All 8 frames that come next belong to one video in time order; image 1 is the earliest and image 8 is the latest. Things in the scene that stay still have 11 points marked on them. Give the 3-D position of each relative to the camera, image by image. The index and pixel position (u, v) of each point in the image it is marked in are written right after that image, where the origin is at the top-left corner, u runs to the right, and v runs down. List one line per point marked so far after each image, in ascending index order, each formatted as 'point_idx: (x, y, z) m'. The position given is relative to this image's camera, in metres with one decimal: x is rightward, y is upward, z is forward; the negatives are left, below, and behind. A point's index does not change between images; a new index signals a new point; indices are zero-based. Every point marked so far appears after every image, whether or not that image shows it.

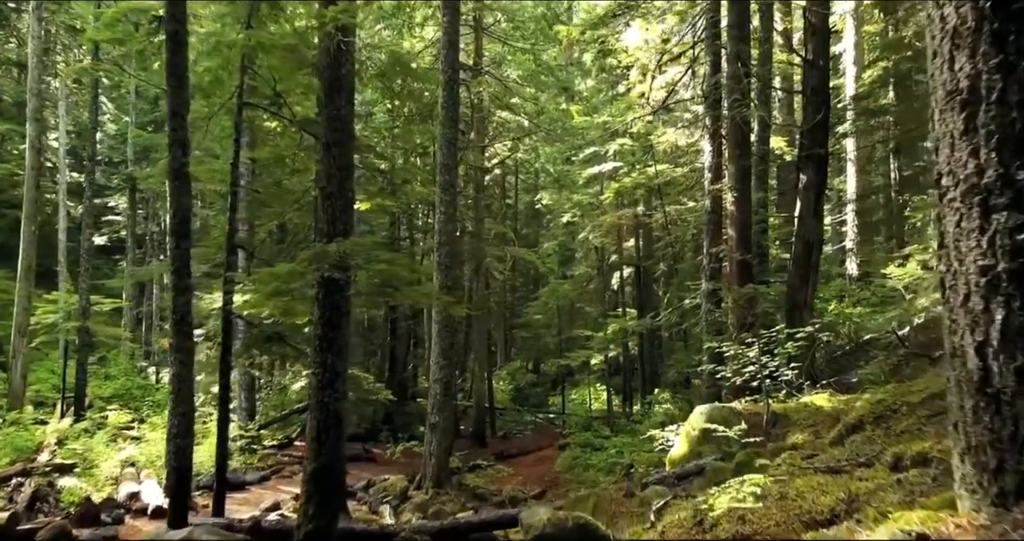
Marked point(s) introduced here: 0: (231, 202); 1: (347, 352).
0: (-3.7, +0.9, +9.5) m
1: (-1.6, -0.8, +7.2) m
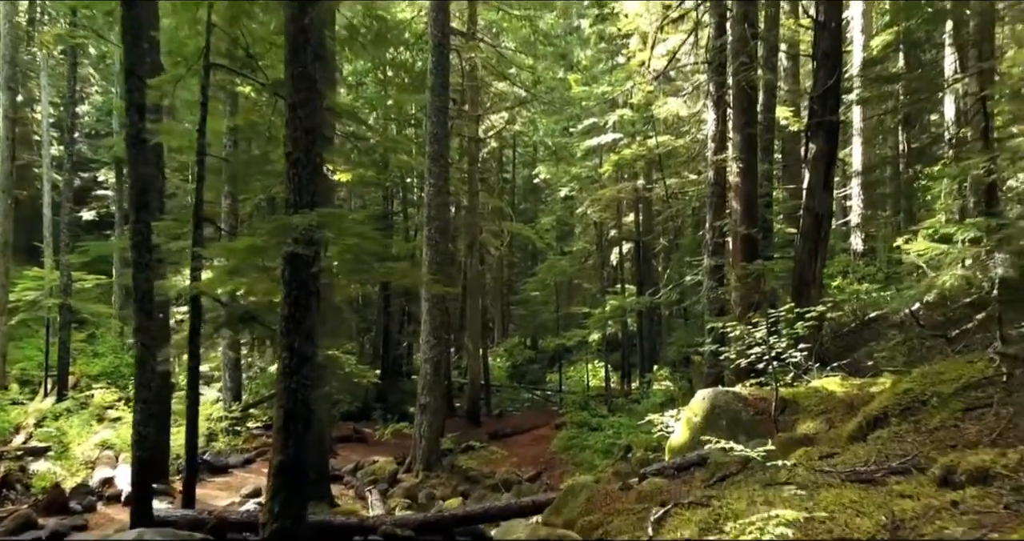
0: (-3.8, +1.2, +8.8) m
1: (-1.8, -0.6, +6.6) m
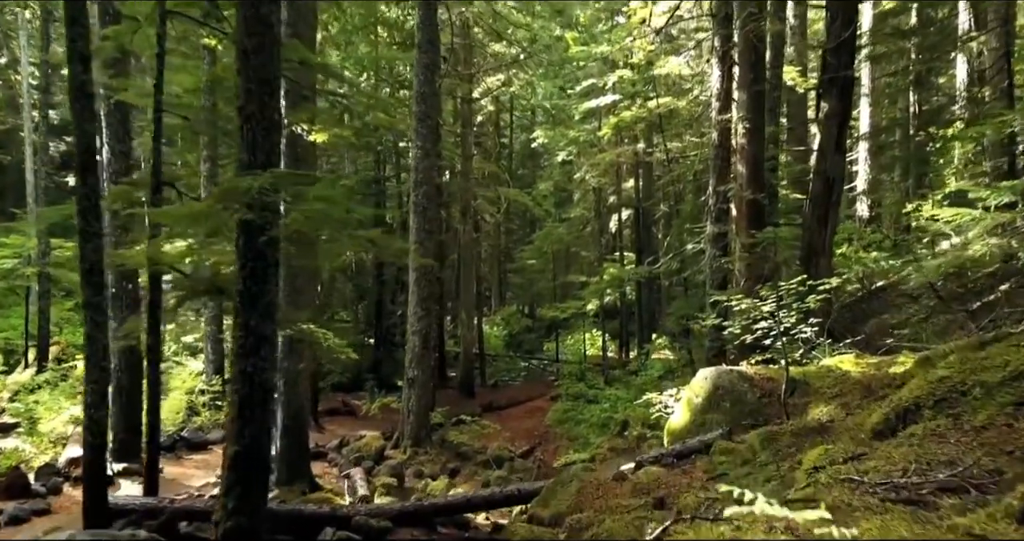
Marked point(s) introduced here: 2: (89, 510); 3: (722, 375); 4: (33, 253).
0: (-4.0, +1.6, +8.0) m
1: (-1.9, -0.3, +5.9) m
2: (-4.1, -2.3, +7.0) m
3: (+2.2, -1.1, +7.5) m
4: (-13.0, +0.5, +19.7) m
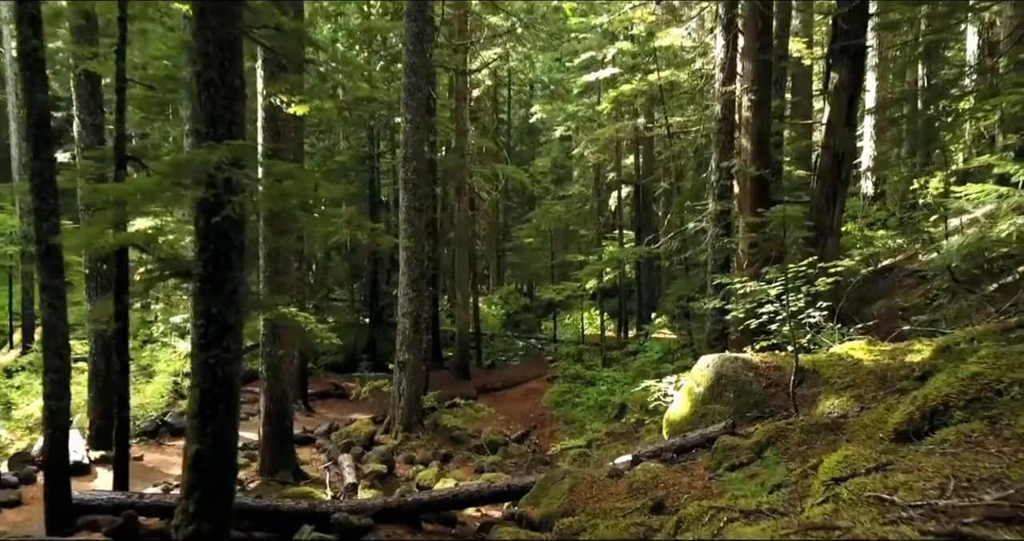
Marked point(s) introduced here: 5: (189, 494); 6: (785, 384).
0: (-4.1, +1.8, +7.5) m
1: (-2.0, -0.2, +5.4) m
2: (-4.2, -2.1, +6.6) m
3: (+2.1, -0.9, +7.0) m
4: (-13.2, +1.0, +19.2) m
5: (-2.3, -1.6, +5.3) m
6: (+2.5, -1.1, +6.8) m
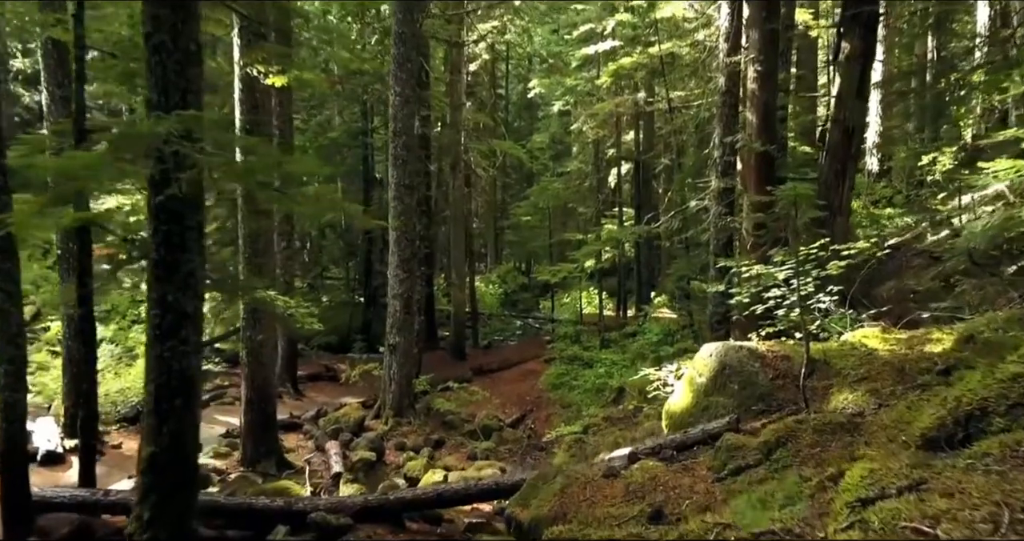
0: (-4.2, +1.9, +7.0) m
1: (-2.1, -0.1, +5.0) m
2: (-4.3, -2.0, +6.1) m
3: (+2.0, -0.7, +6.6) m
4: (-13.3, +1.6, +18.7) m
5: (-2.4, -1.5, +4.8) m
6: (+2.4, -0.9, +6.3) m
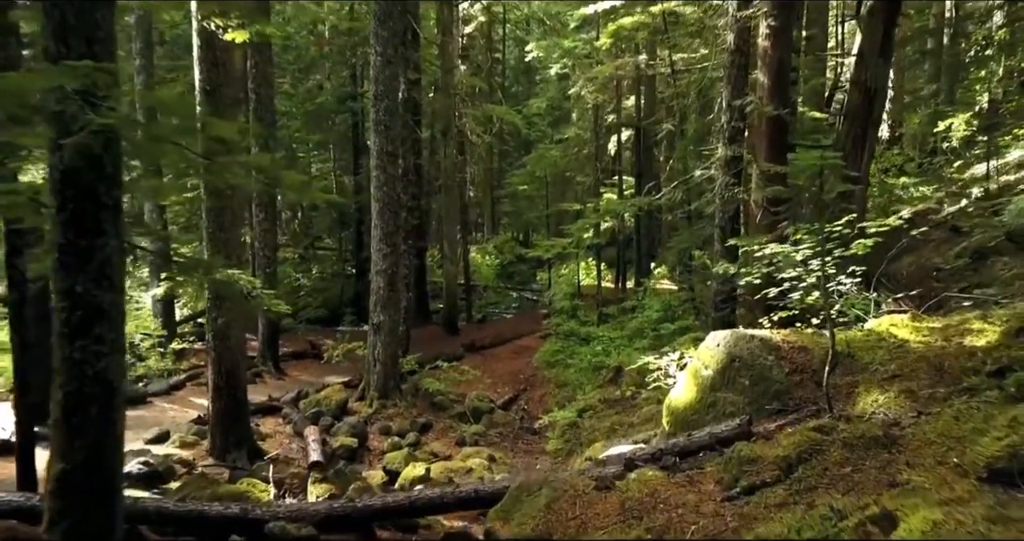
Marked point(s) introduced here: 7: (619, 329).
0: (-4.3, +2.1, +6.1) m
1: (-2.3, 0.0, +4.2) m
2: (-4.4, -1.9, +5.5) m
3: (+1.8, -0.6, +5.9) m
4: (-13.4, +2.2, +17.8) m
5: (-2.6, -1.4, +4.1) m
6: (+2.3, -0.8, +5.6) m
7: (+2.3, -1.3, +15.7) m
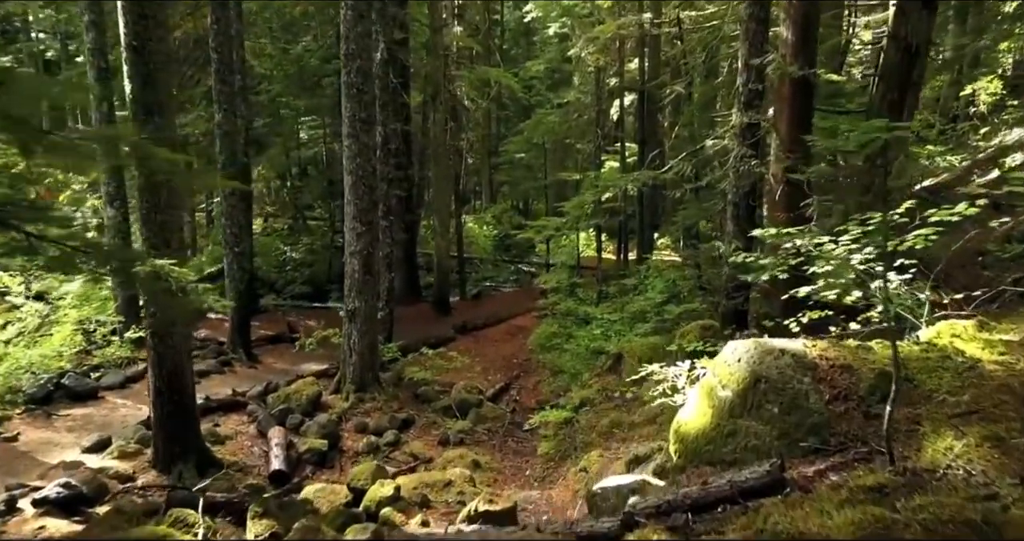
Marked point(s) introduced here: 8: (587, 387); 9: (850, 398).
0: (-4.5, +2.1, +4.9) m
1: (-2.4, -0.1, +3.1) m
2: (-4.6, -1.9, +4.4) m
3: (+1.7, -0.6, +4.7) m
4: (-13.5, +2.8, +16.6) m
5: (-2.8, -1.5, +3.0) m
6: (+2.1, -0.8, +4.5) m
7: (+2.1, -0.8, +14.6) m
8: (+1.2, -1.8, +11.1) m
9: (+2.1, -0.8, +4.5) m
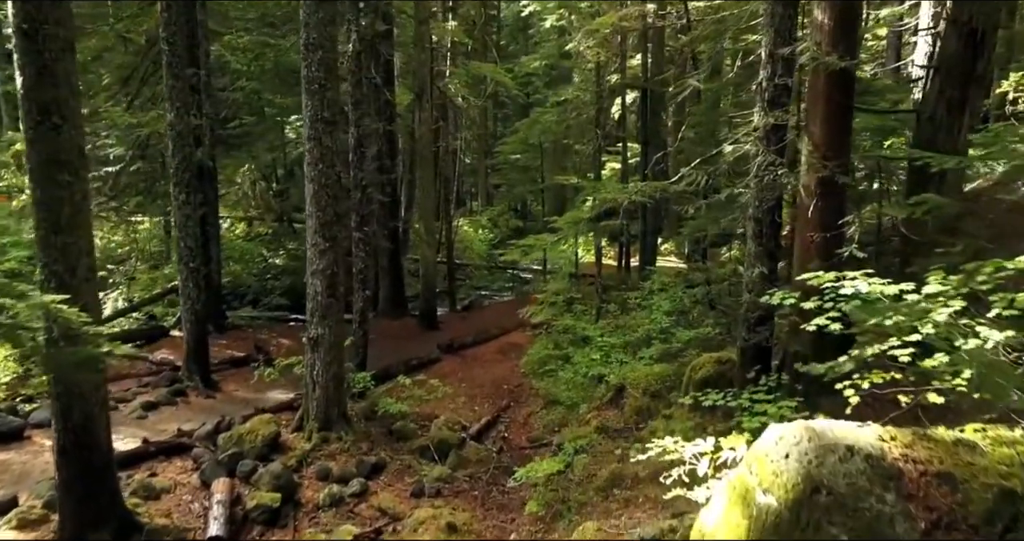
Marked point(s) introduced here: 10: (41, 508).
0: (-4.7, +1.8, +3.5) m
1: (-2.6, -0.4, +1.7) m
2: (-4.8, -2.2, +3.1) m
3: (+1.5, -0.9, +3.4) m
4: (-13.7, +2.5, +15.3) m
5: (-2.9, -1.8, +1.7) m
6: (+1.9, -1.1, +3.1) m
7: (+2.0, -1.1, +13.2) m
8: (+1.0, -2.1, +9.8) m
9: (+1.9, -1.1, +3.1) m
10: (-4.5, -2.3, +7.0) m
